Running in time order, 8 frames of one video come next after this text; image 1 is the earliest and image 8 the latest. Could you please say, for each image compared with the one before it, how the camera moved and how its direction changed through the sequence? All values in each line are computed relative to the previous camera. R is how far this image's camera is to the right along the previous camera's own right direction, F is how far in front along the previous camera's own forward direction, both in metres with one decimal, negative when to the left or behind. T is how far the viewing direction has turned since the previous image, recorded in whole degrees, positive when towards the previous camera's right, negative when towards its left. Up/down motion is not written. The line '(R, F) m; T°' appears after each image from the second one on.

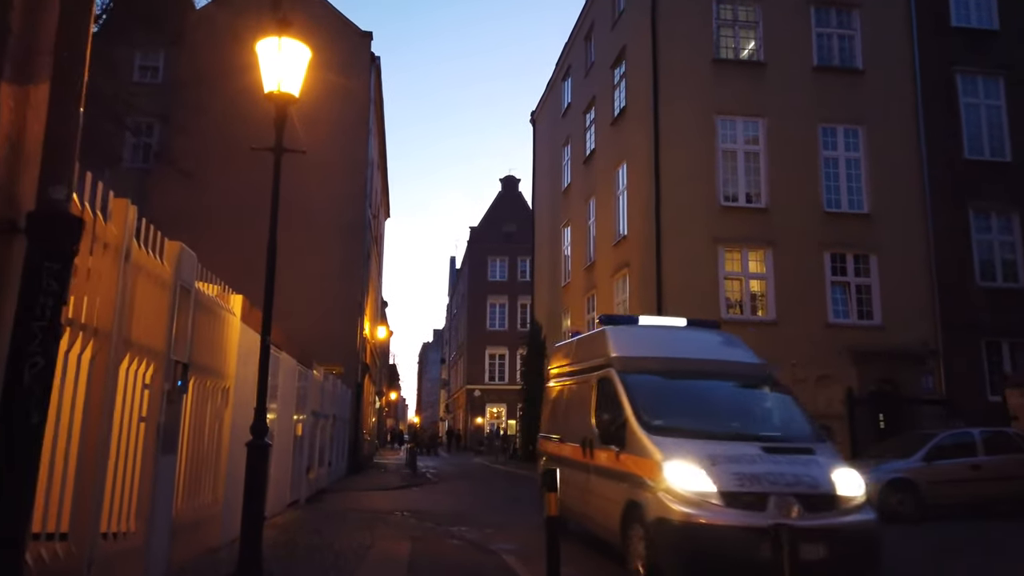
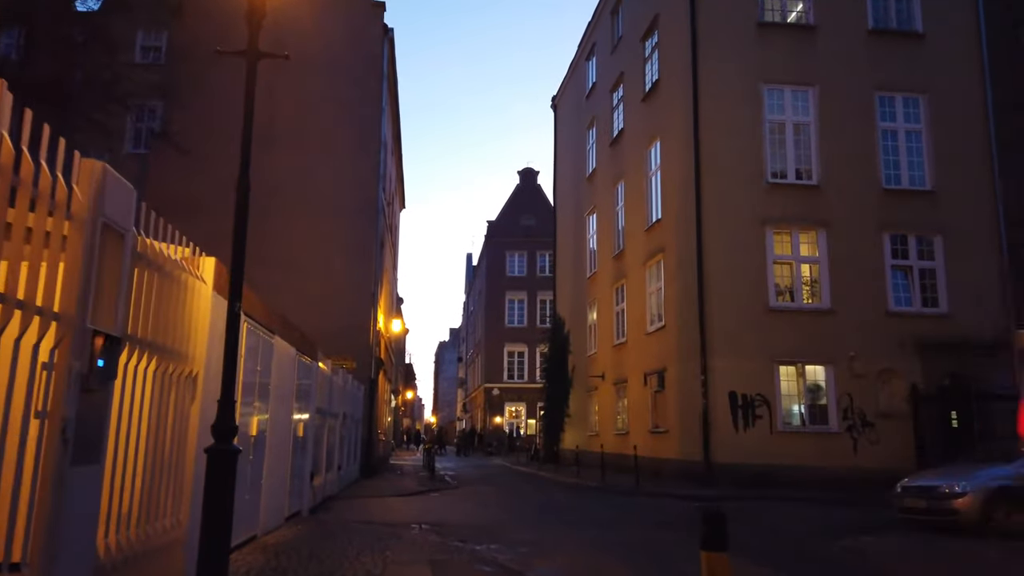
(-0.3, +1.9) m; -1°
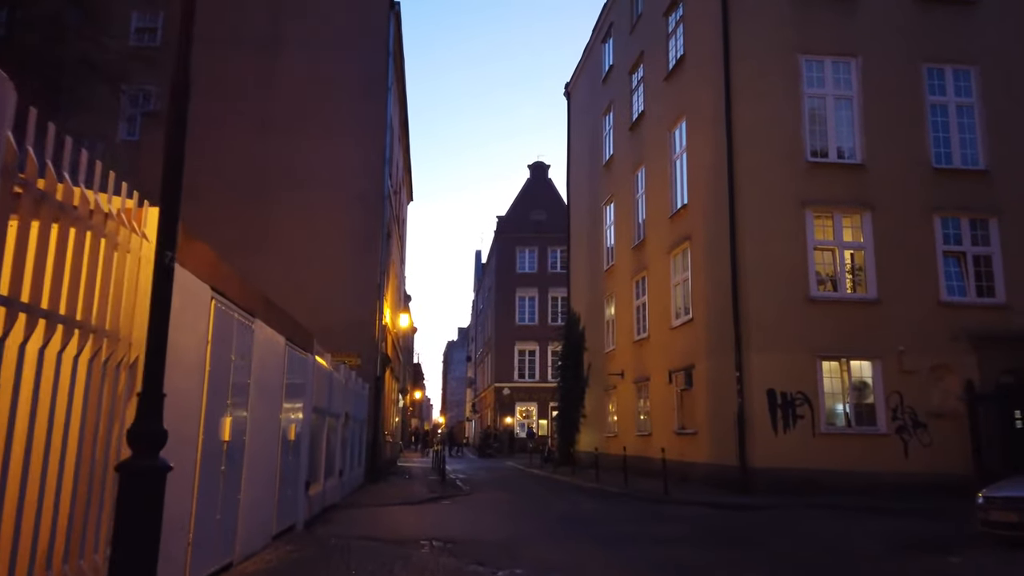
(-0.2, +1.6) m; -1°
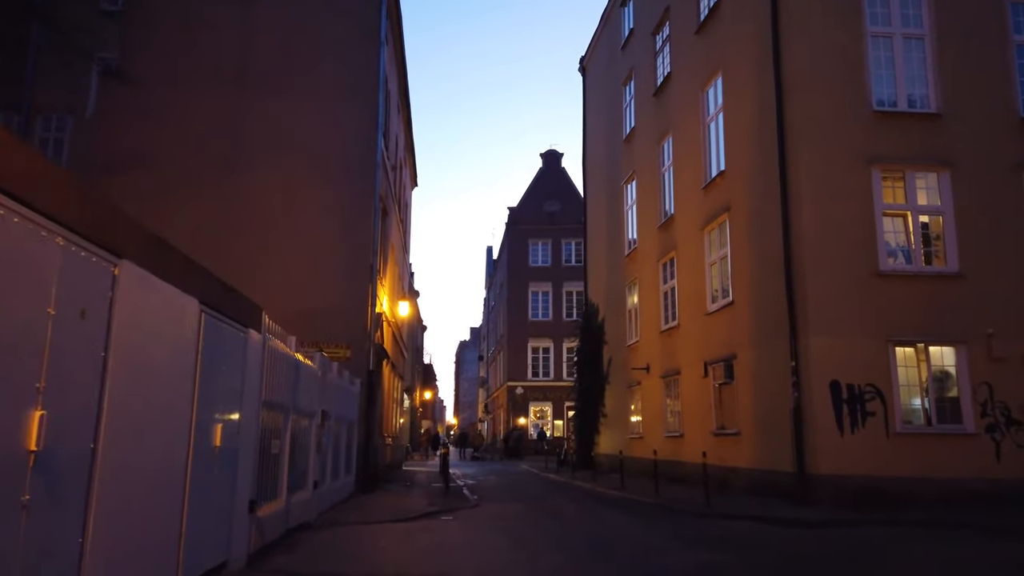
(0.0, +2.7) m; -1°
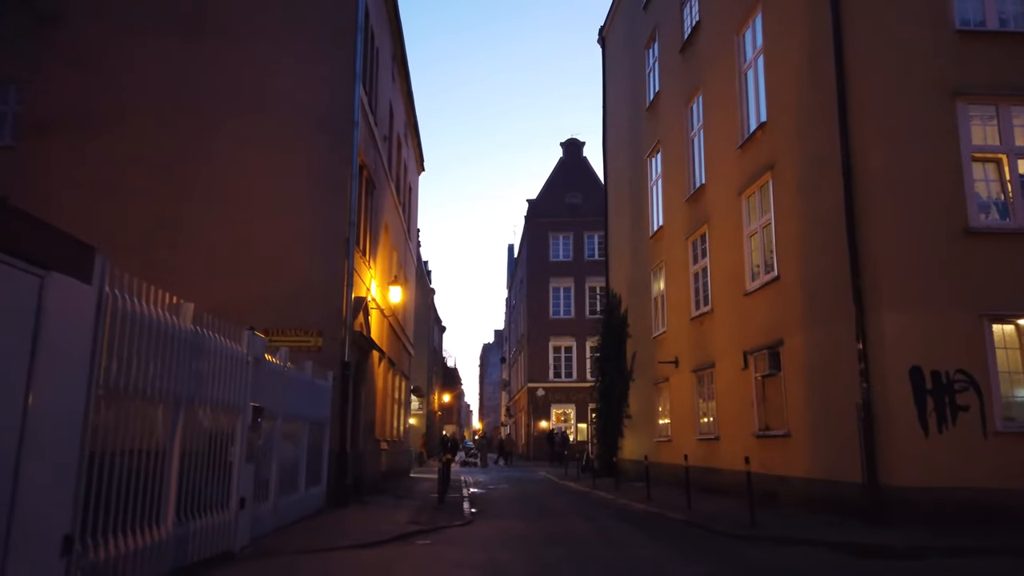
(+0.5, +2.8) m; -2°
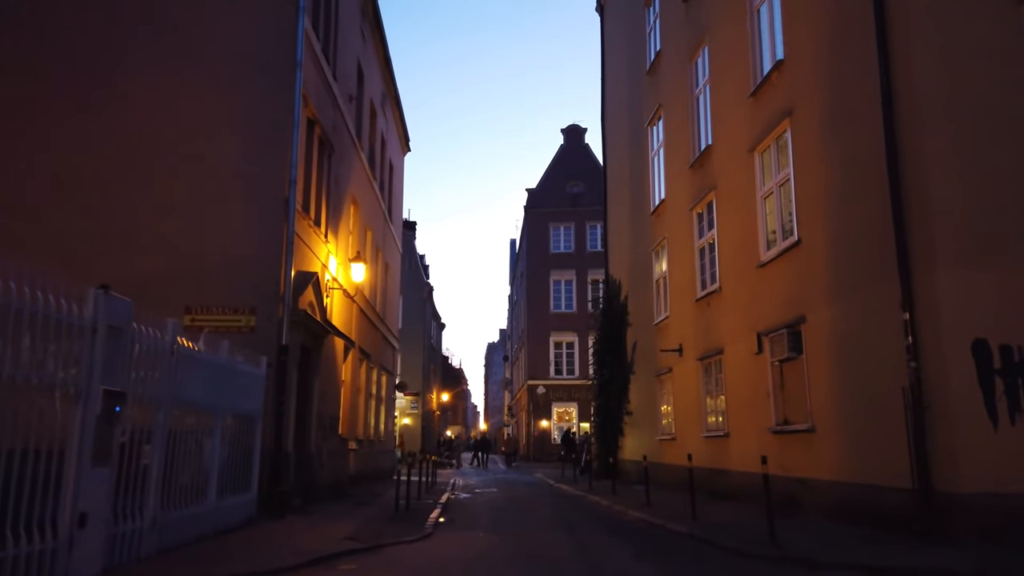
(+0.6, +2.4) m; -1°
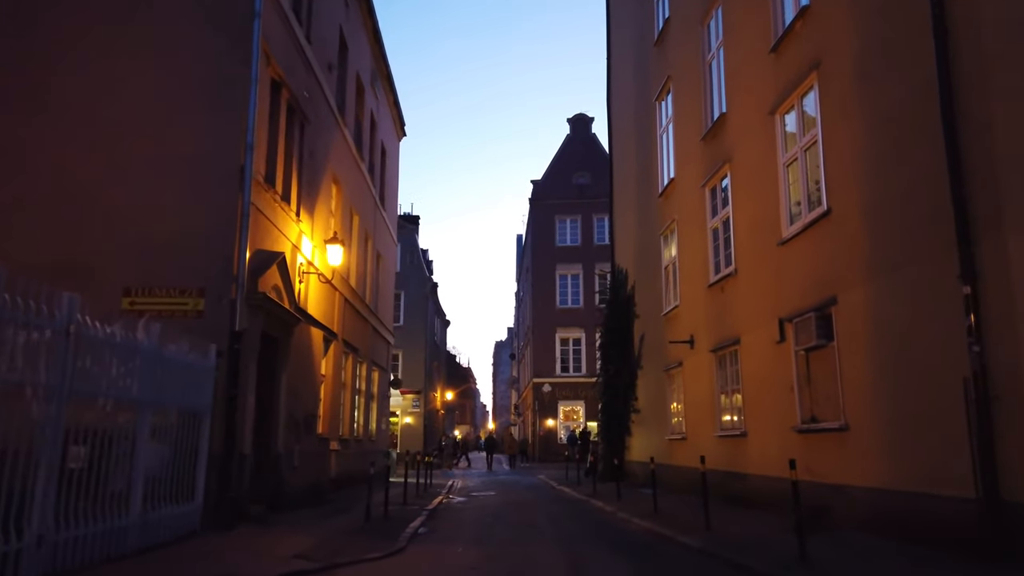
(+0.3, +1.6) m; -1°
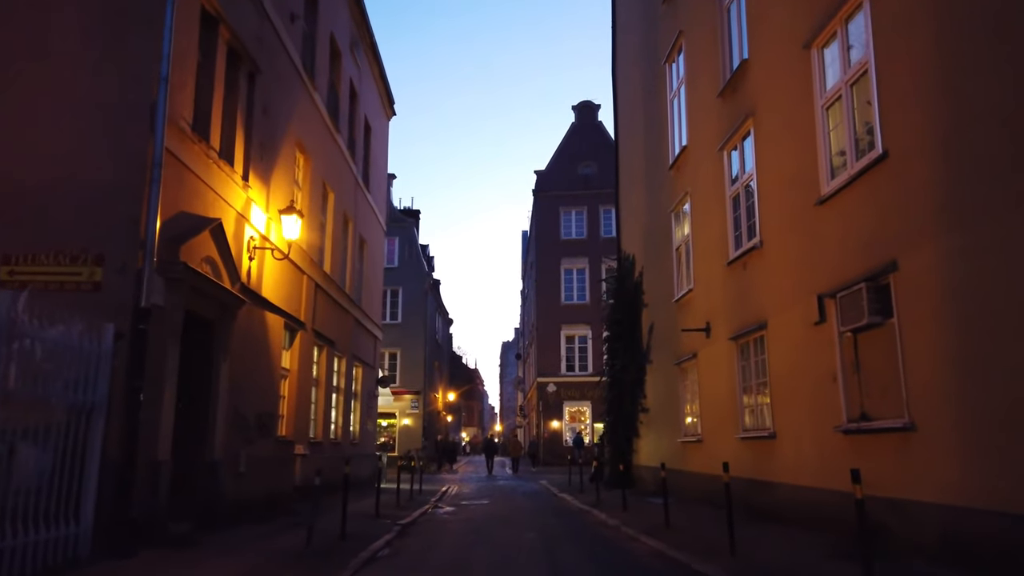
(+0.4, +2.2) m; -1°
